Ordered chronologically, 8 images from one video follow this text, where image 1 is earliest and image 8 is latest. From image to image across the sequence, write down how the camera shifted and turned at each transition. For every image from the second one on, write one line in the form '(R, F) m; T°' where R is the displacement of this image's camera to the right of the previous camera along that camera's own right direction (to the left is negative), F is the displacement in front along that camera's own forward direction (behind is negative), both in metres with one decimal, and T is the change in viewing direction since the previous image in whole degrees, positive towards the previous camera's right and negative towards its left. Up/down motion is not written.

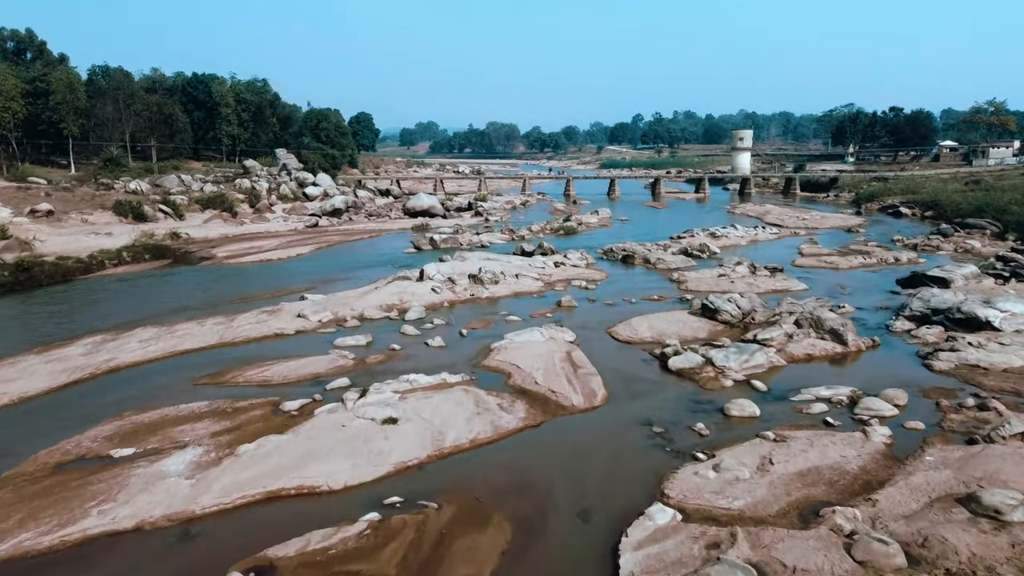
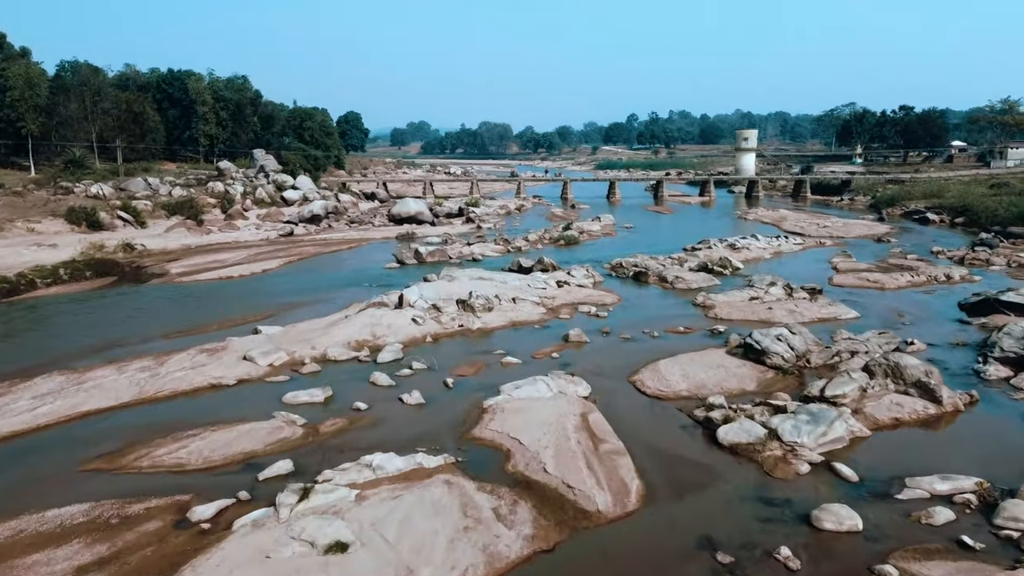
(-0.1, +5.1) m; 0°
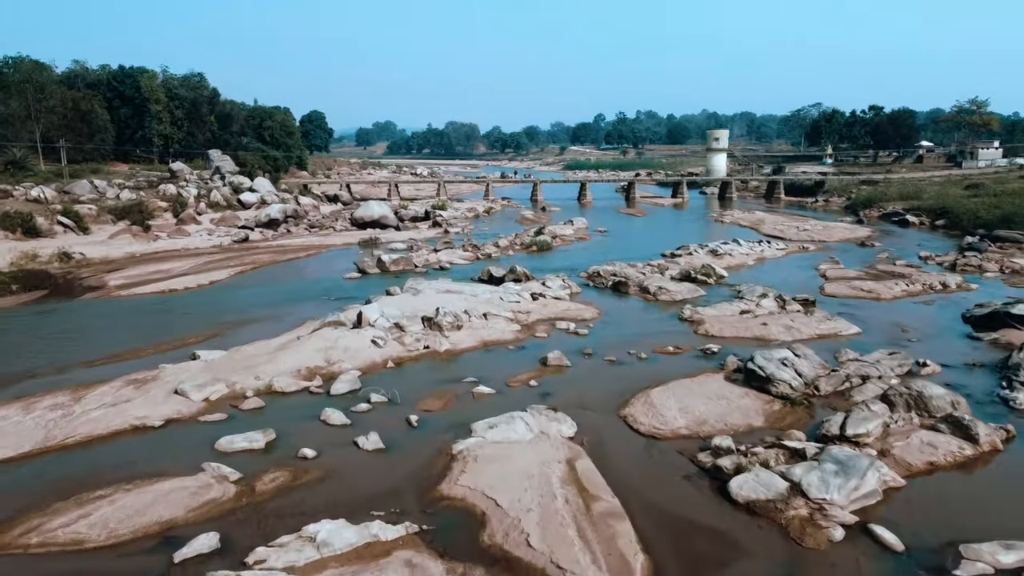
(-0.1, +2.6) m; +2°
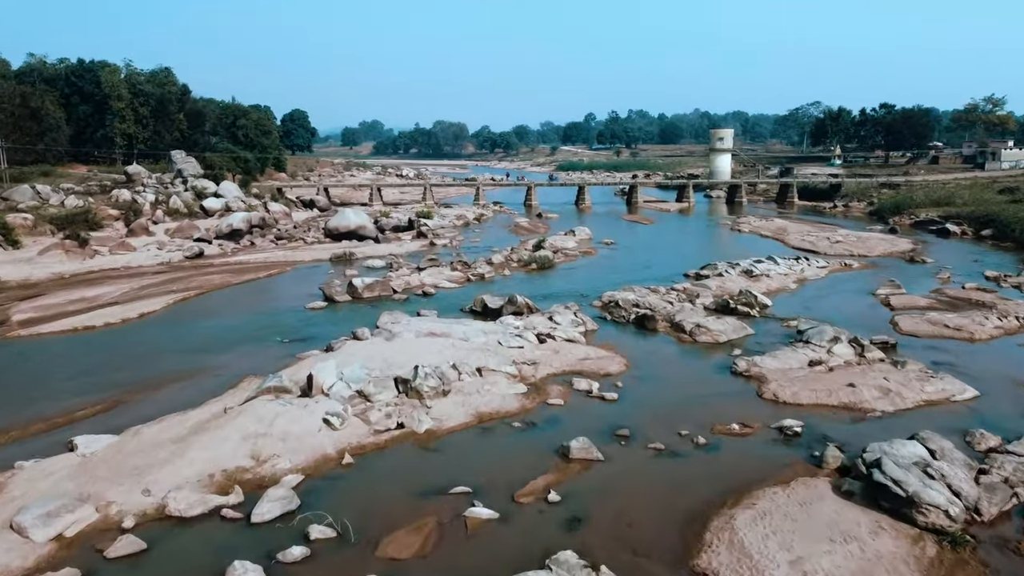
(-0.3, +6.3) m; +1°
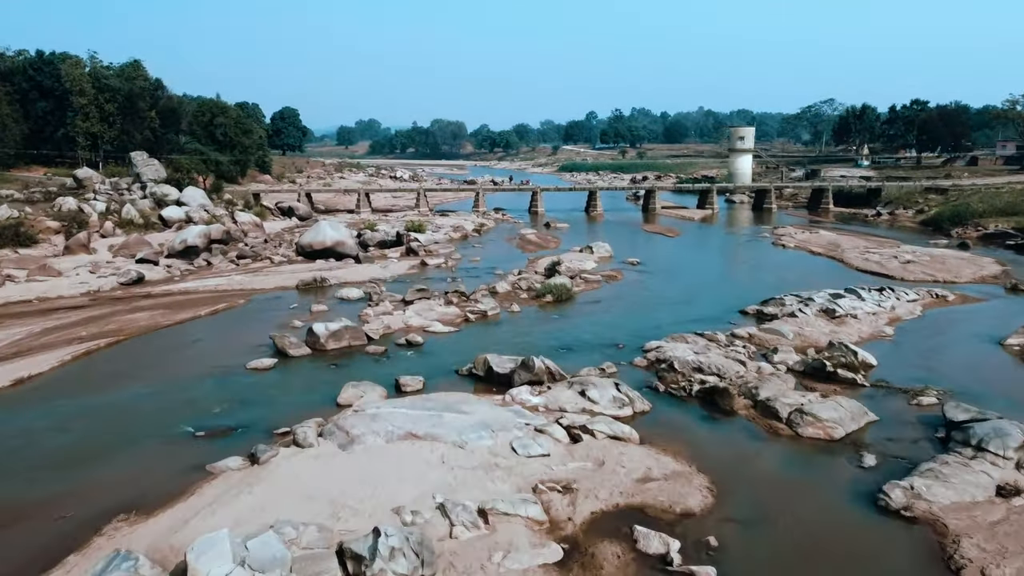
(-0.4, +7.6) m; 0°
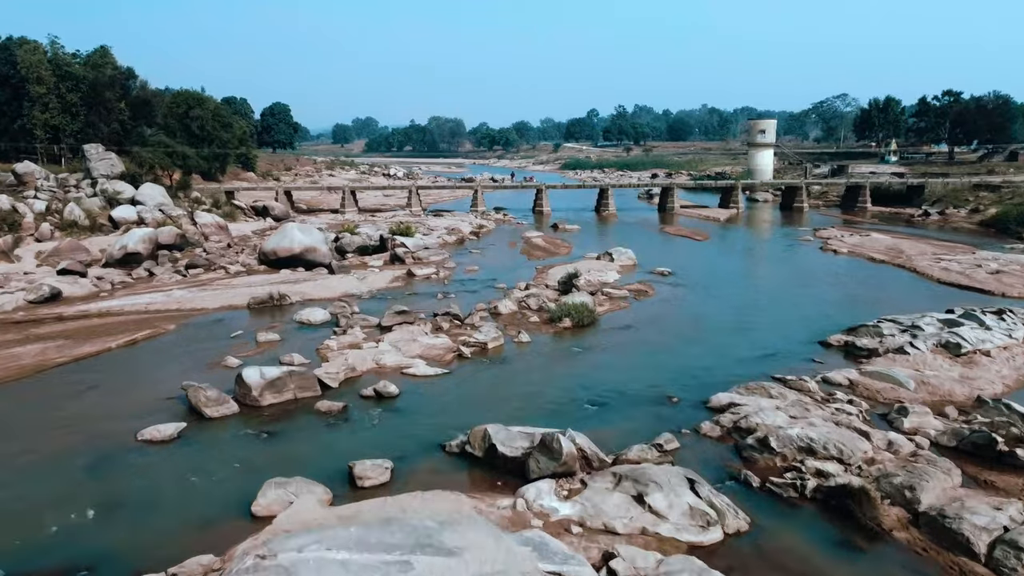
(-0.2, +6.8) m; 0°
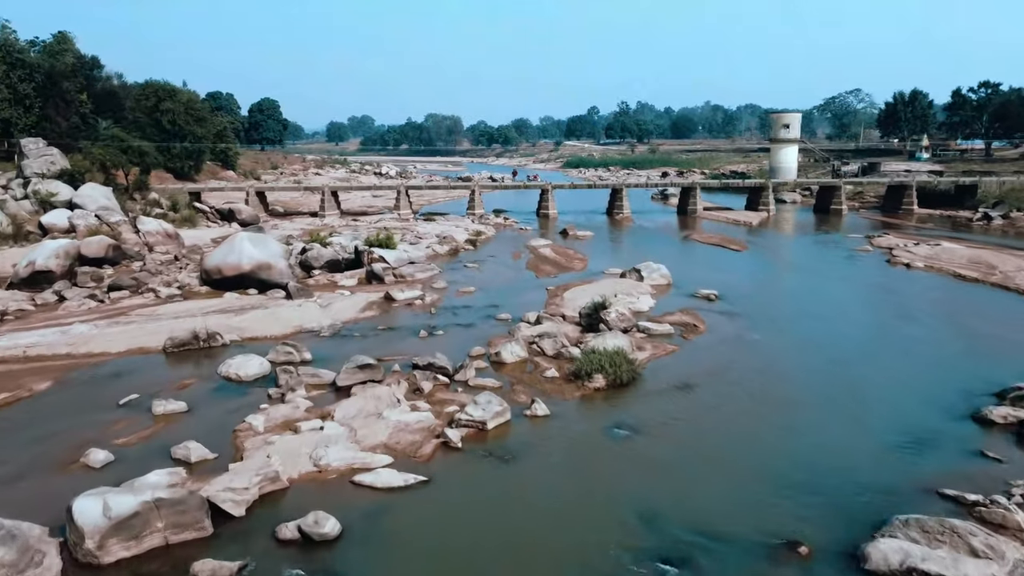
(-0.2, +6.9) m; 0°
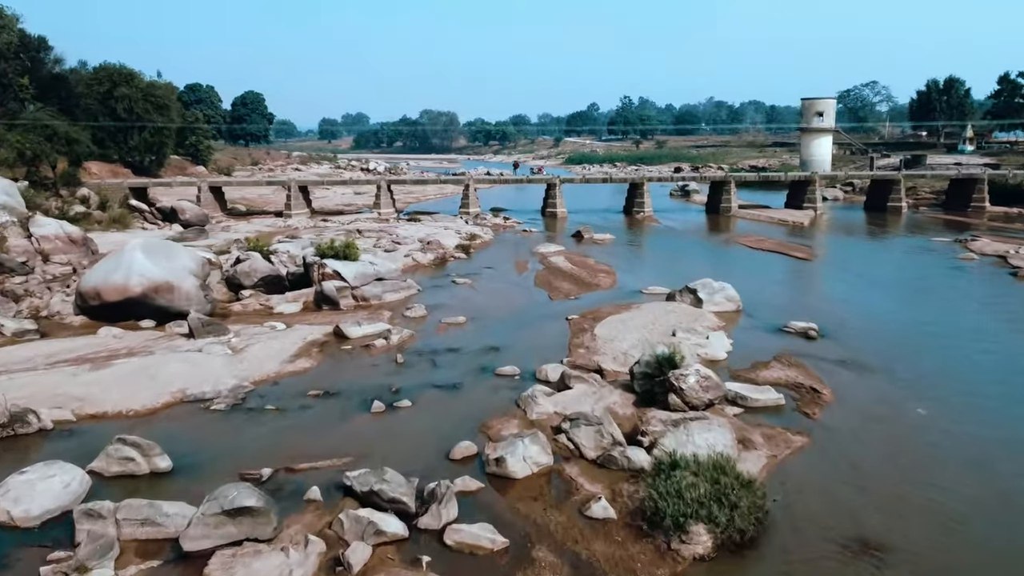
(-0.2, +8.2) m; 0°
